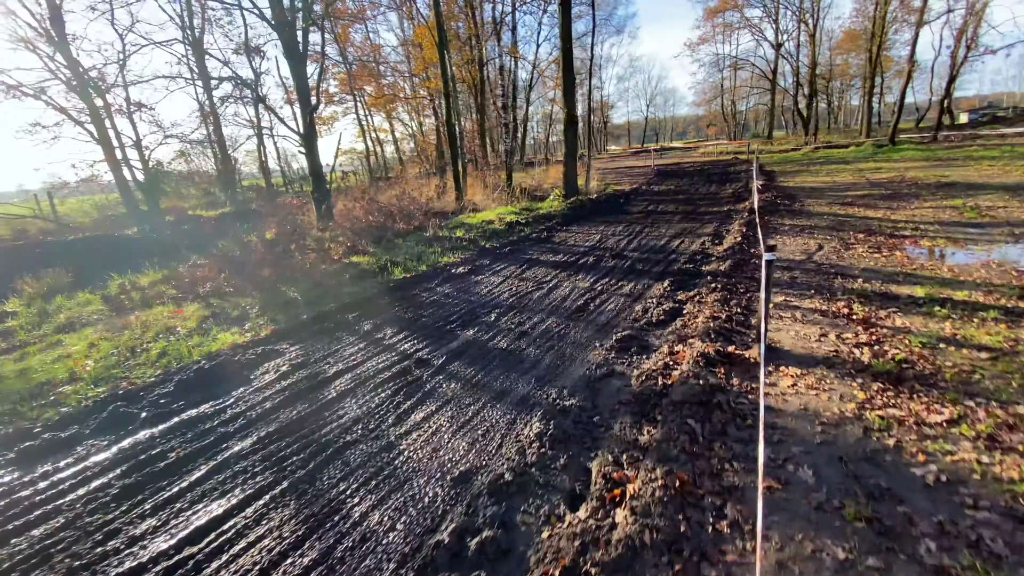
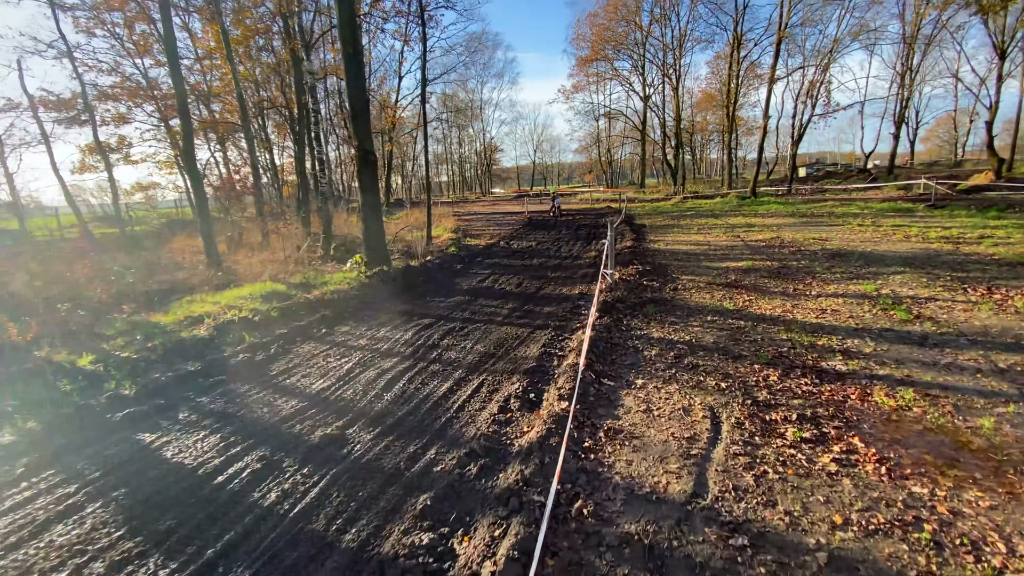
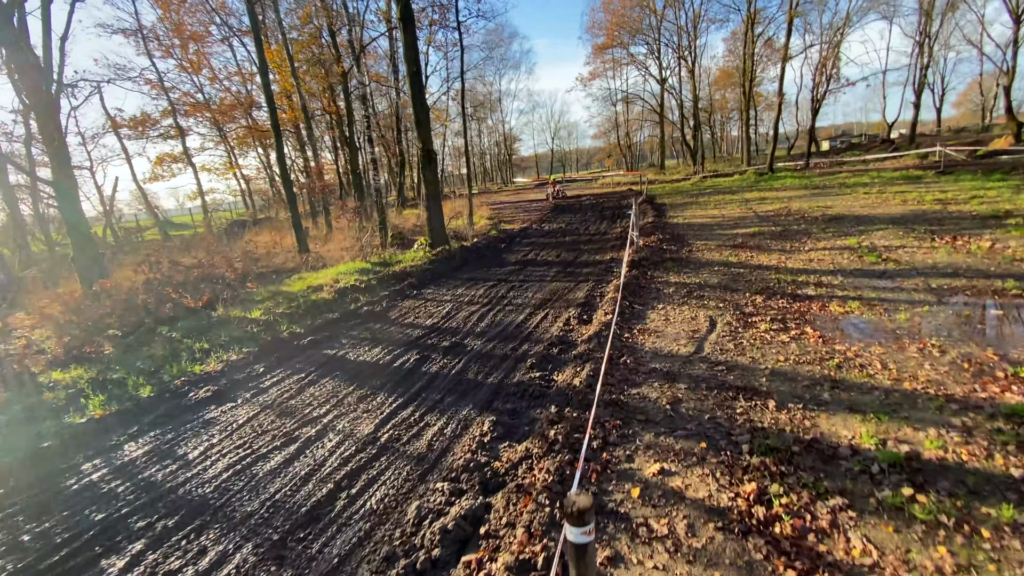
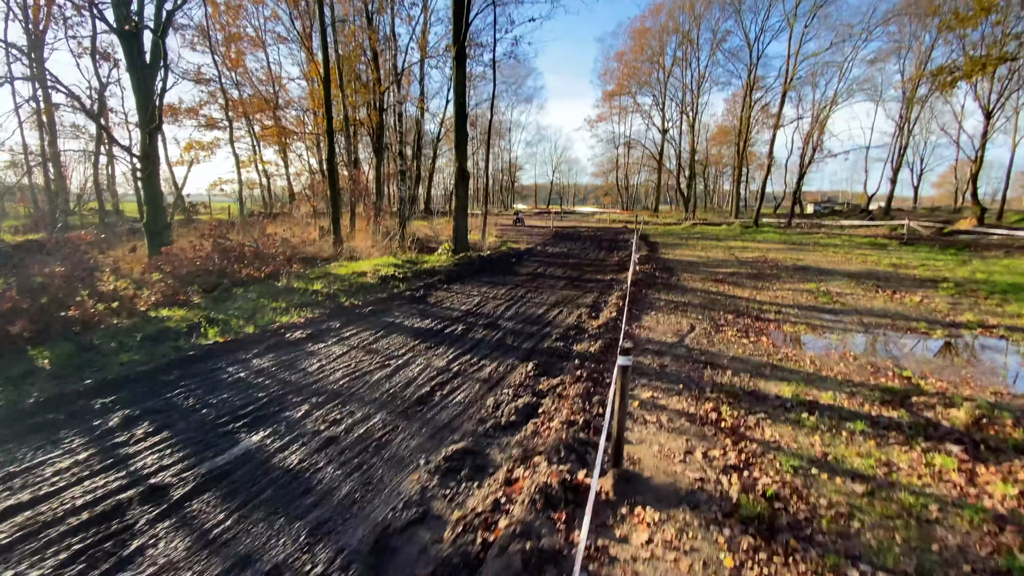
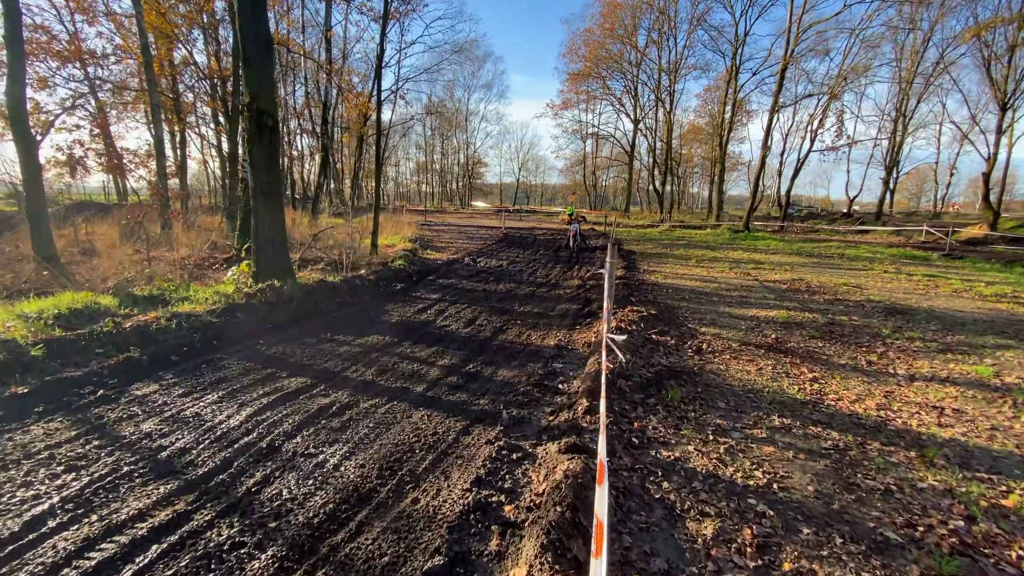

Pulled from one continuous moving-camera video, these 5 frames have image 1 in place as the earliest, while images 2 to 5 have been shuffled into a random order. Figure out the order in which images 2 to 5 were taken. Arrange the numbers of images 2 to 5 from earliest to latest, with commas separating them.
4, 3, 2, 5
